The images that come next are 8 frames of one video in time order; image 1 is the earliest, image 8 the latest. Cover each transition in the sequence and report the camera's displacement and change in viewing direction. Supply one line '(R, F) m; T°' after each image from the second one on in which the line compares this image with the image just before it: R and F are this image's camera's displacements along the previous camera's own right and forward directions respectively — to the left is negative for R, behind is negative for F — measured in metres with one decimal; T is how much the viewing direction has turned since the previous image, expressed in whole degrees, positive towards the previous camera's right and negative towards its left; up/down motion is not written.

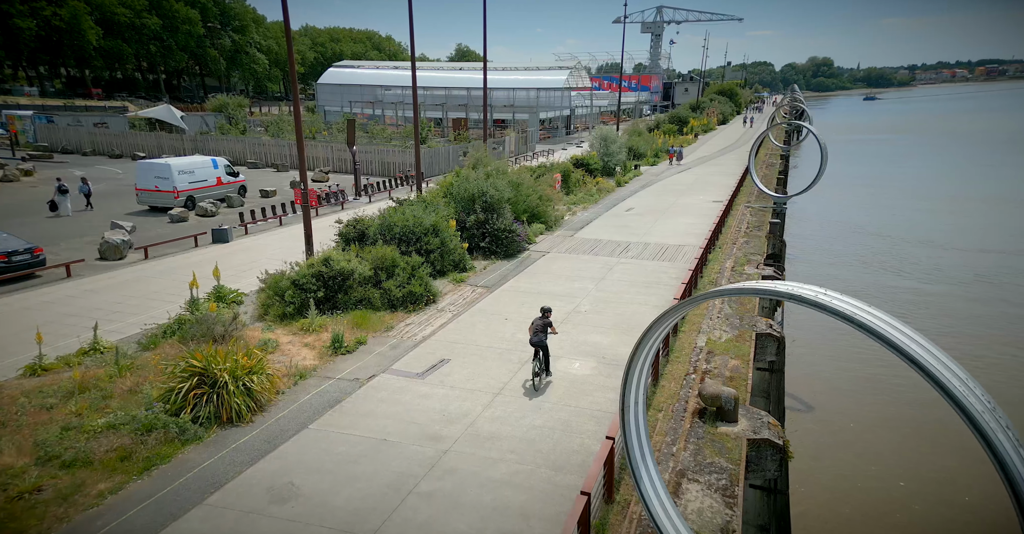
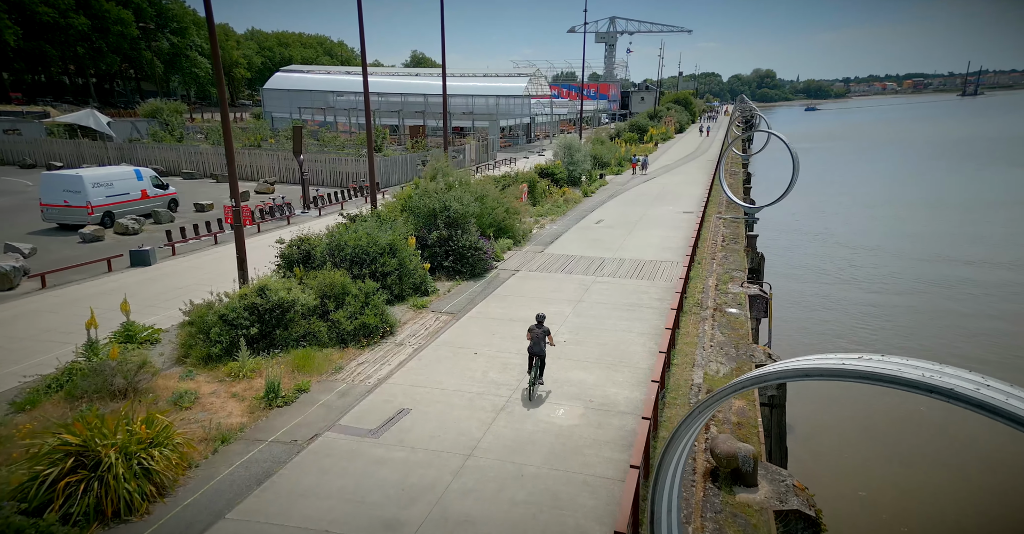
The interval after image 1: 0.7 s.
(-0.2, +1.6) m; +4°
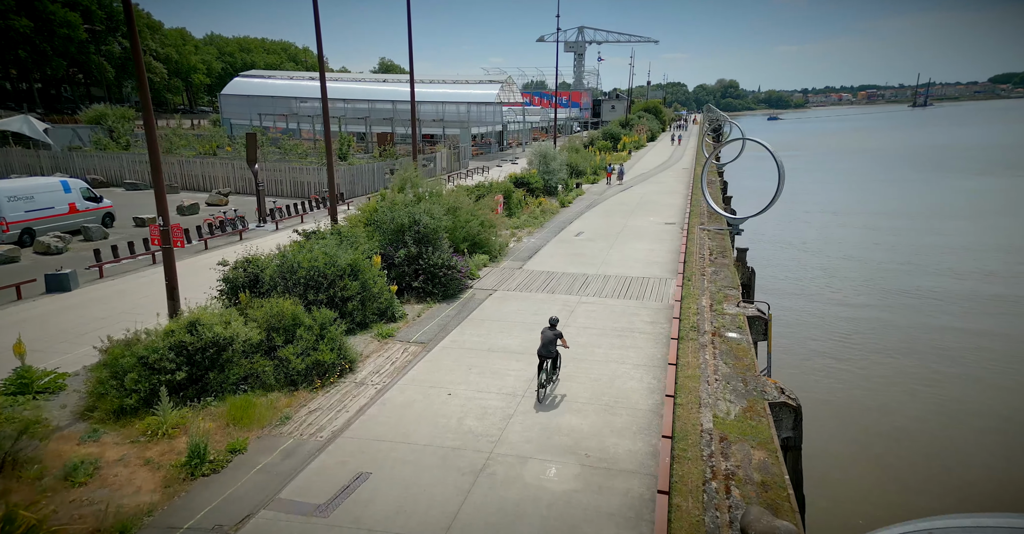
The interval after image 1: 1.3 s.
(-0.1, +1.4) m; +3°
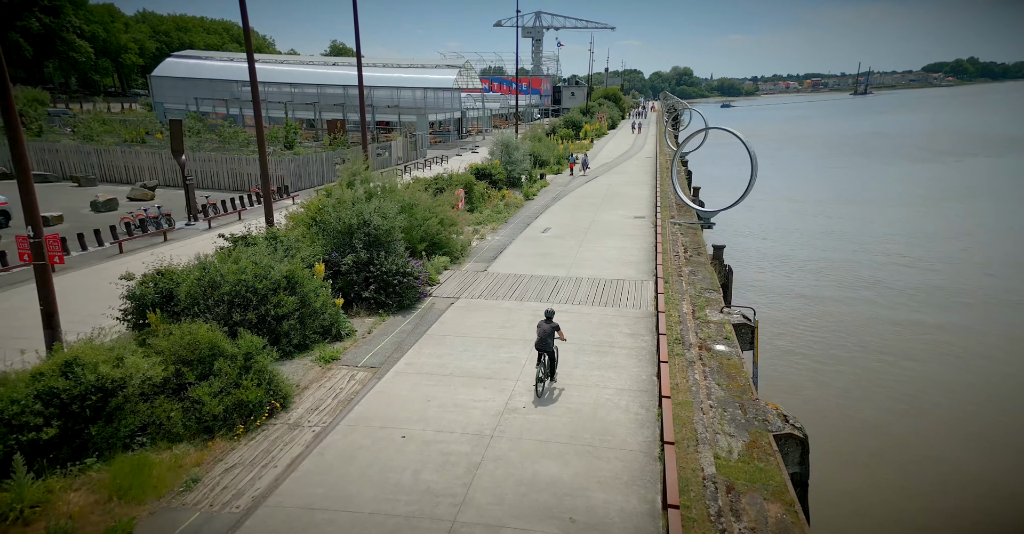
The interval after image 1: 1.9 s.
(-0.1, +1.5) m; +4°
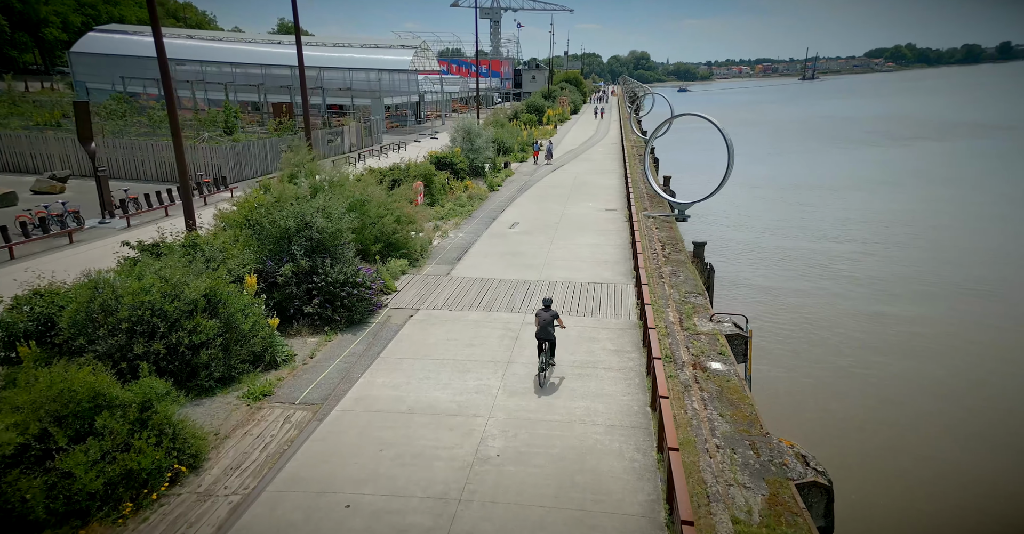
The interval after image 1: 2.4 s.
(-0.1, +1.6) m; +4°
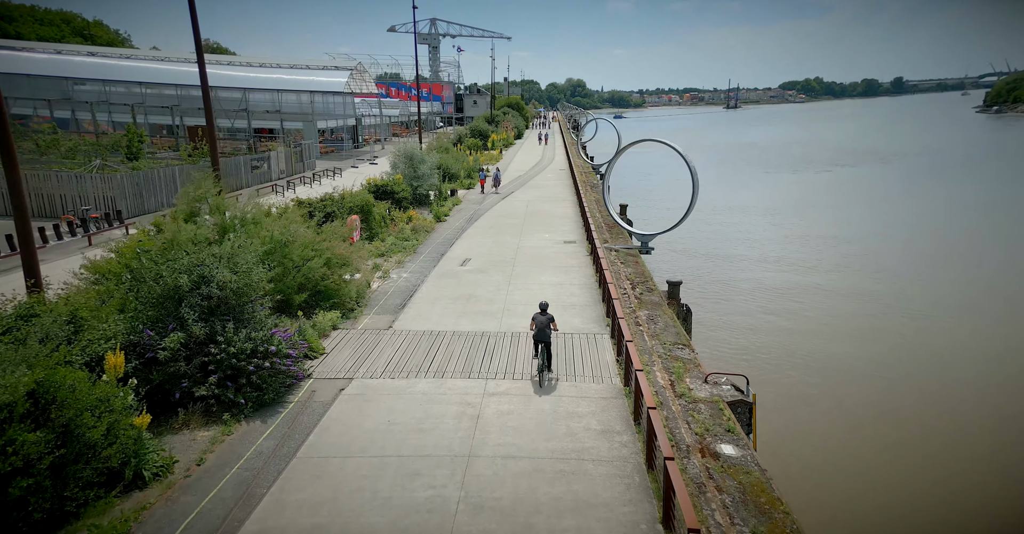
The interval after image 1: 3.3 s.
(-0.2, +2.2) m; +5°
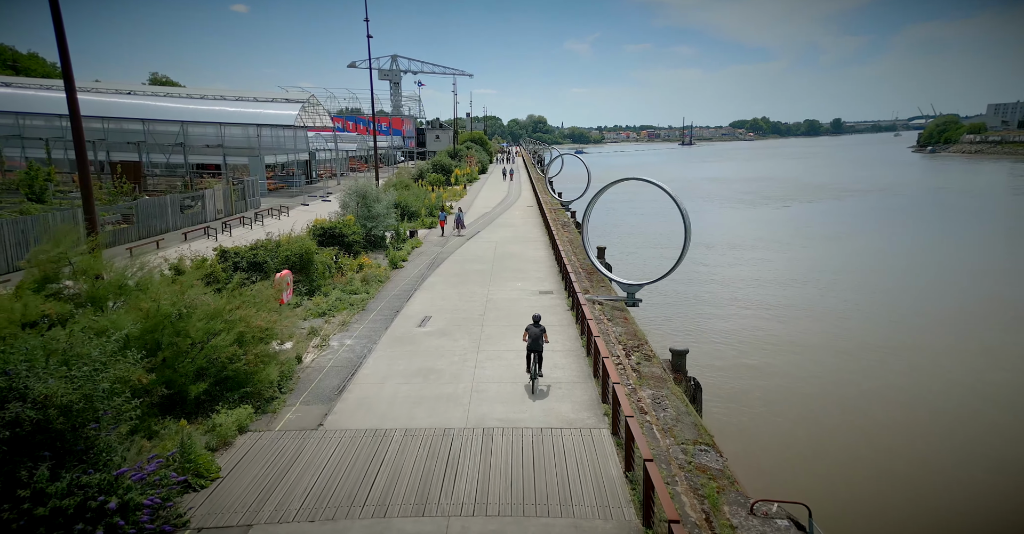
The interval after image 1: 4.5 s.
(-0.1, +2.7) m; +3°
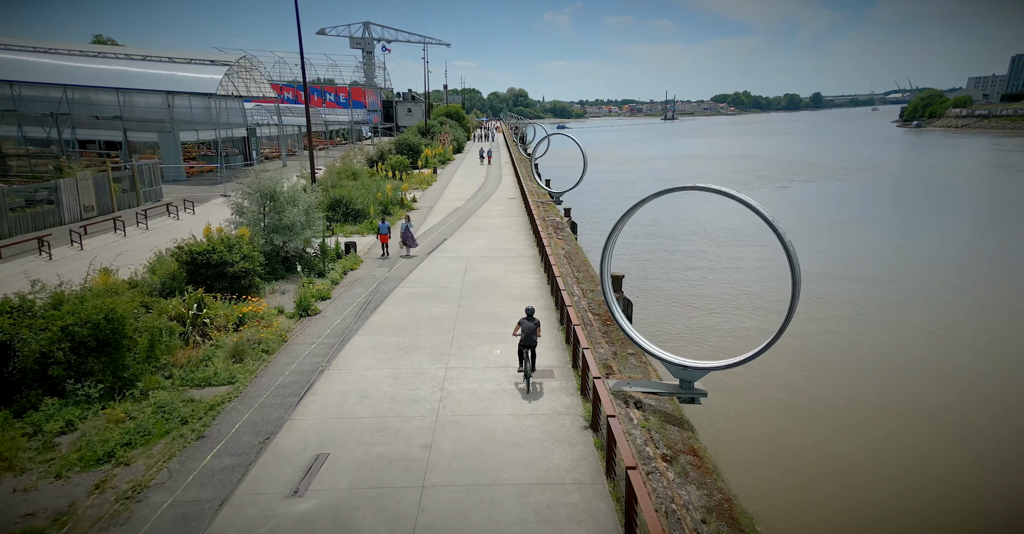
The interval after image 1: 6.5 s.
(+0.1, +7.3) m; +2°
